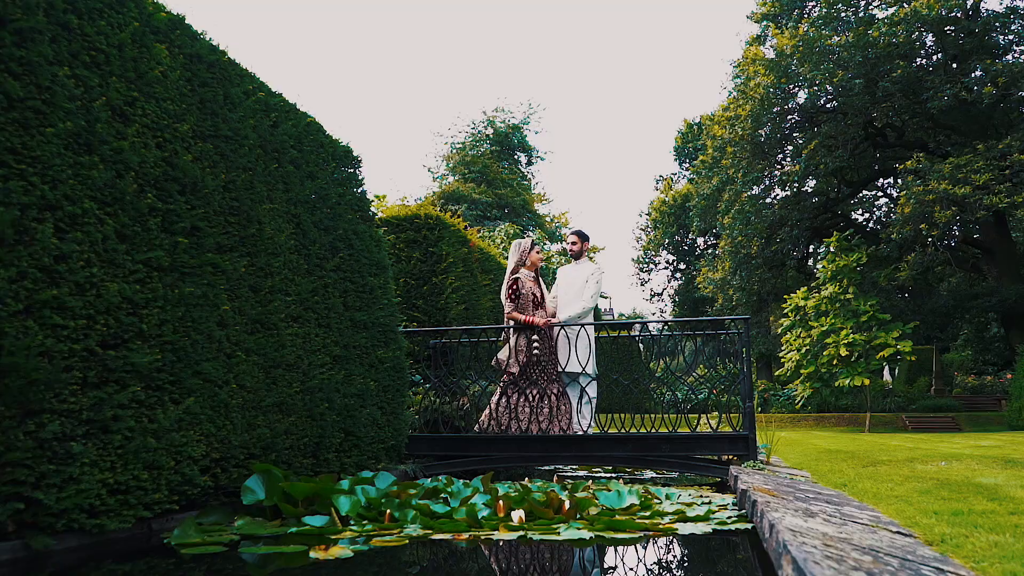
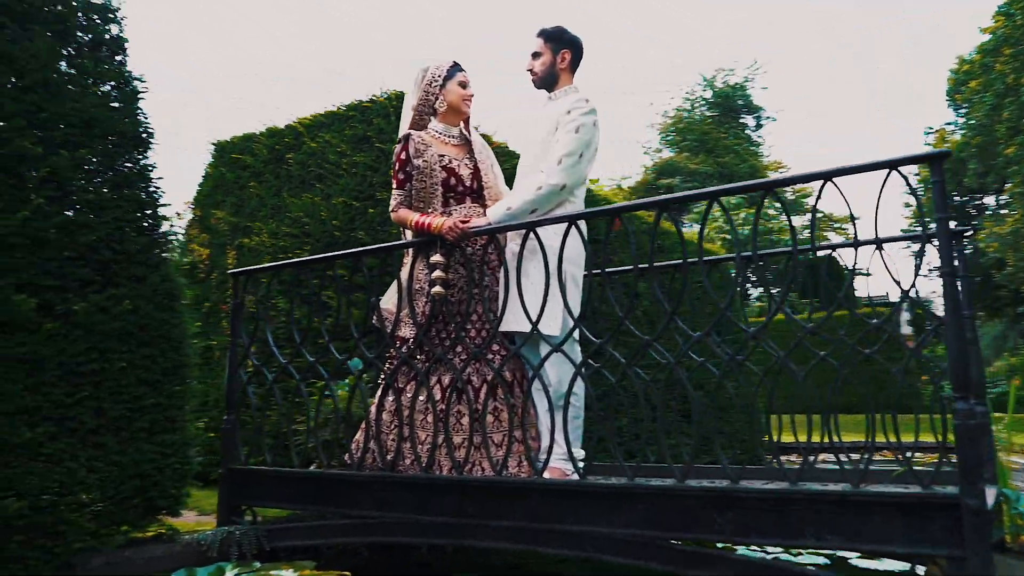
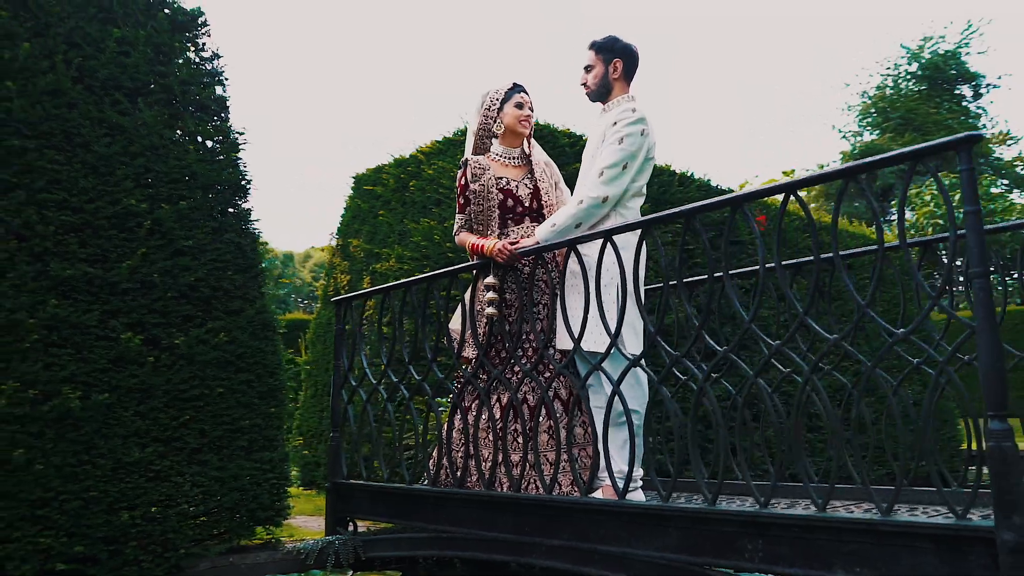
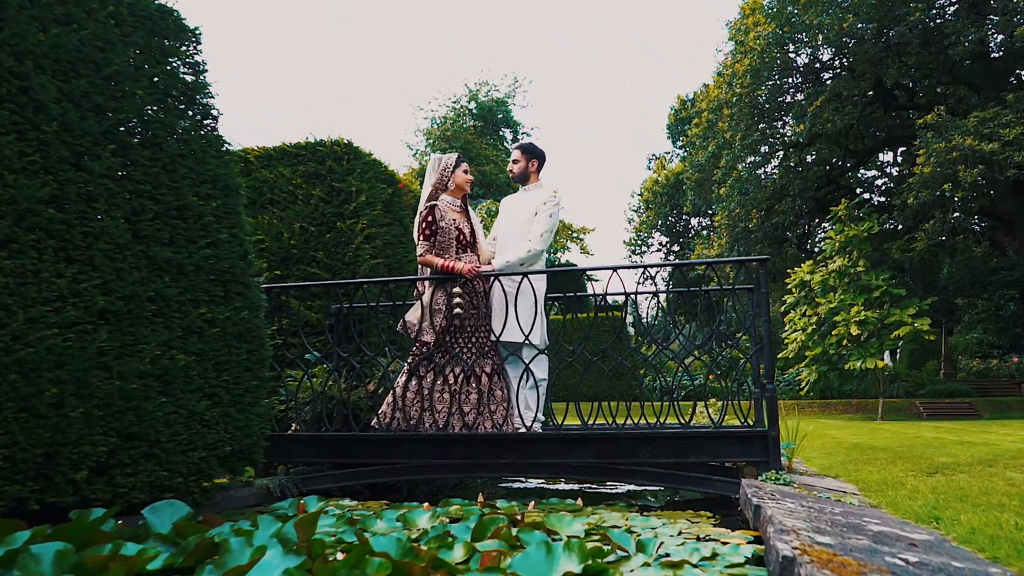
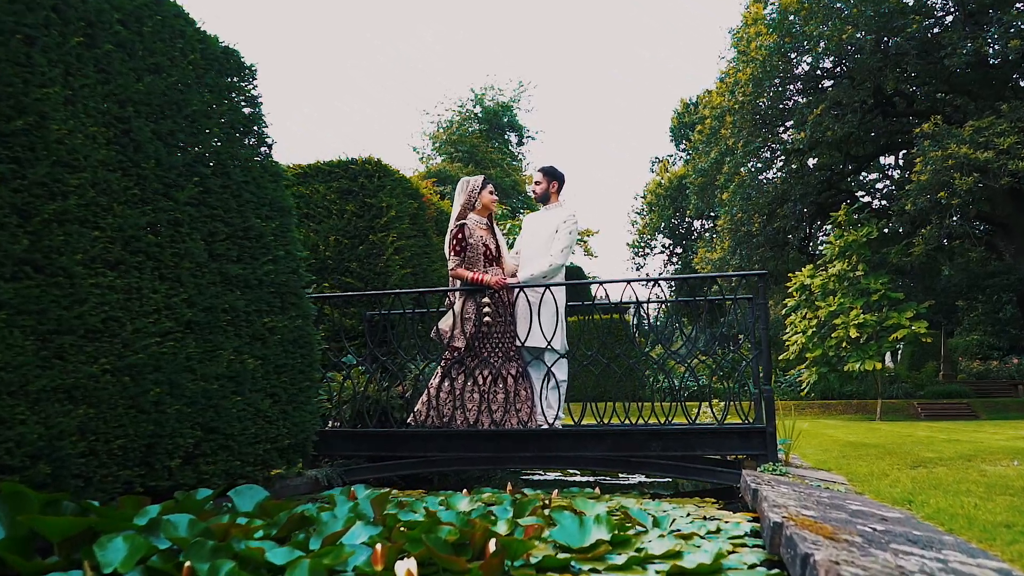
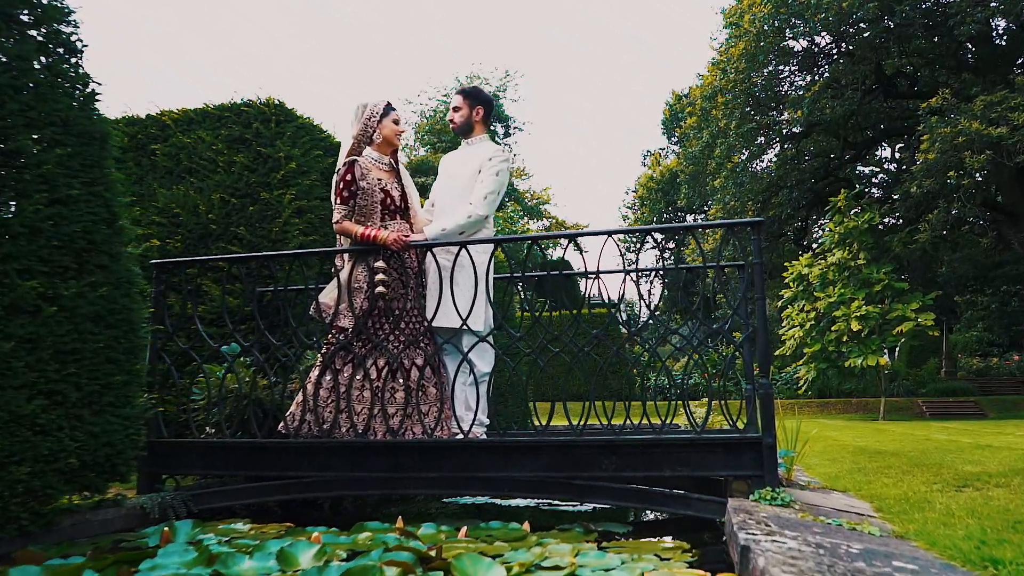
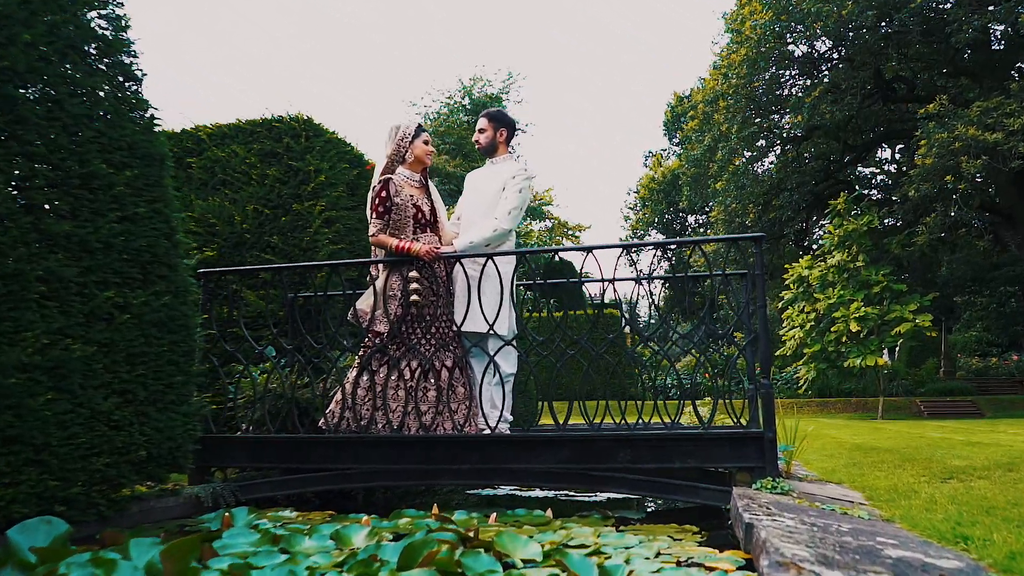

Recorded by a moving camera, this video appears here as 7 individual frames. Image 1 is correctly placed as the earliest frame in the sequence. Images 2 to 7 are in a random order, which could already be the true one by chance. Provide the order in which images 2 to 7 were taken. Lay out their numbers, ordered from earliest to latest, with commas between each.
5, 4, 7, 6, 2, 3
